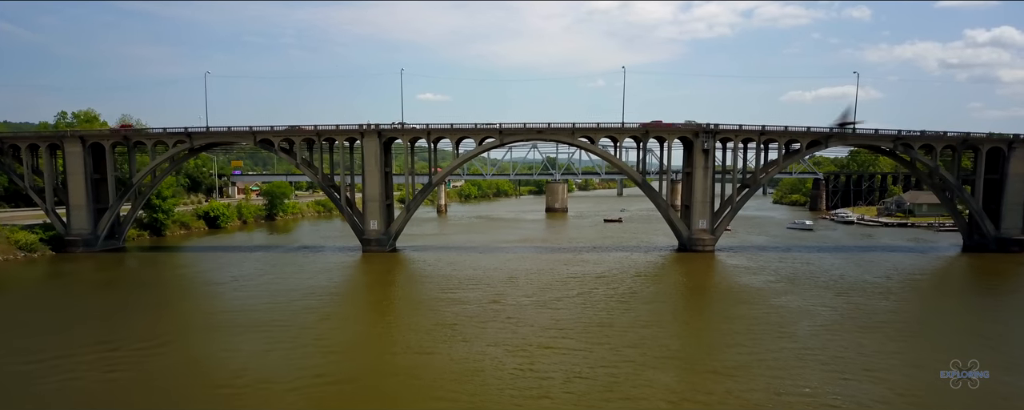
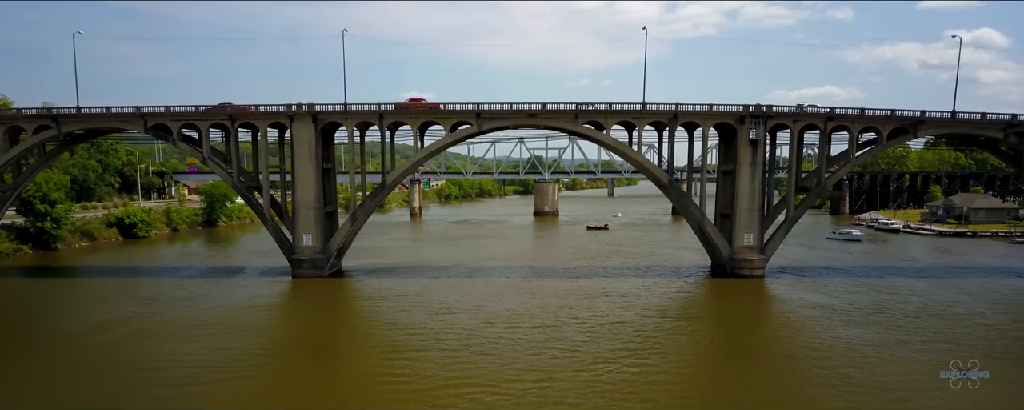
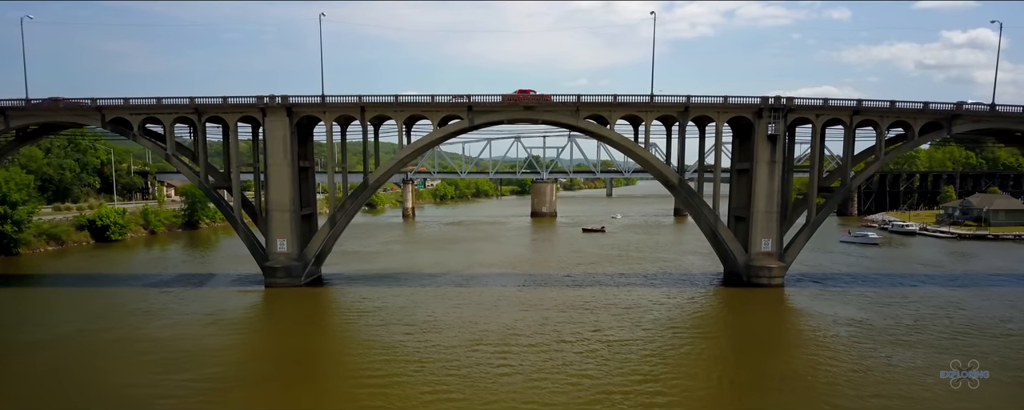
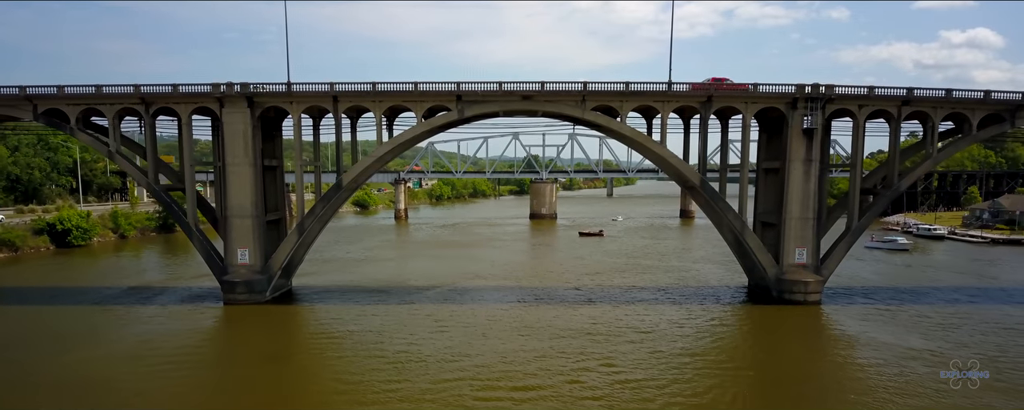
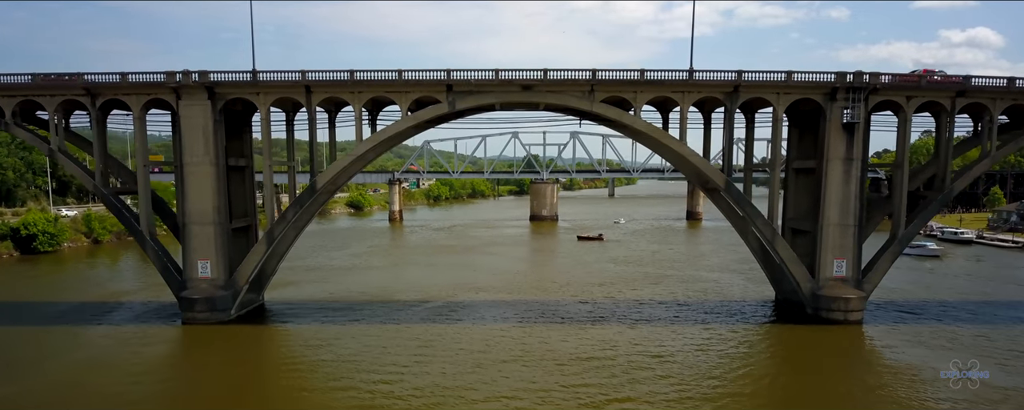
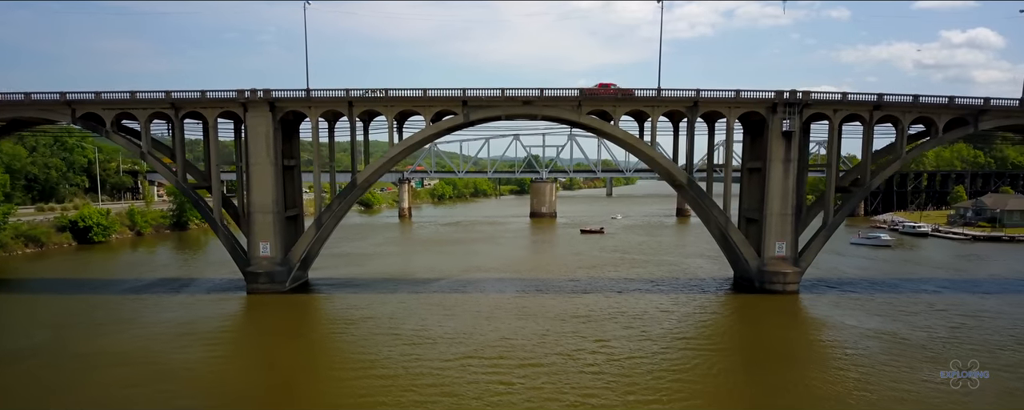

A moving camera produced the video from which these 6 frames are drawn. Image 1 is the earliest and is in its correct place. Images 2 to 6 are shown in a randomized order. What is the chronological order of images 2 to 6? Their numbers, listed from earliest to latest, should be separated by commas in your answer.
2, 3, 6, 4, 5
